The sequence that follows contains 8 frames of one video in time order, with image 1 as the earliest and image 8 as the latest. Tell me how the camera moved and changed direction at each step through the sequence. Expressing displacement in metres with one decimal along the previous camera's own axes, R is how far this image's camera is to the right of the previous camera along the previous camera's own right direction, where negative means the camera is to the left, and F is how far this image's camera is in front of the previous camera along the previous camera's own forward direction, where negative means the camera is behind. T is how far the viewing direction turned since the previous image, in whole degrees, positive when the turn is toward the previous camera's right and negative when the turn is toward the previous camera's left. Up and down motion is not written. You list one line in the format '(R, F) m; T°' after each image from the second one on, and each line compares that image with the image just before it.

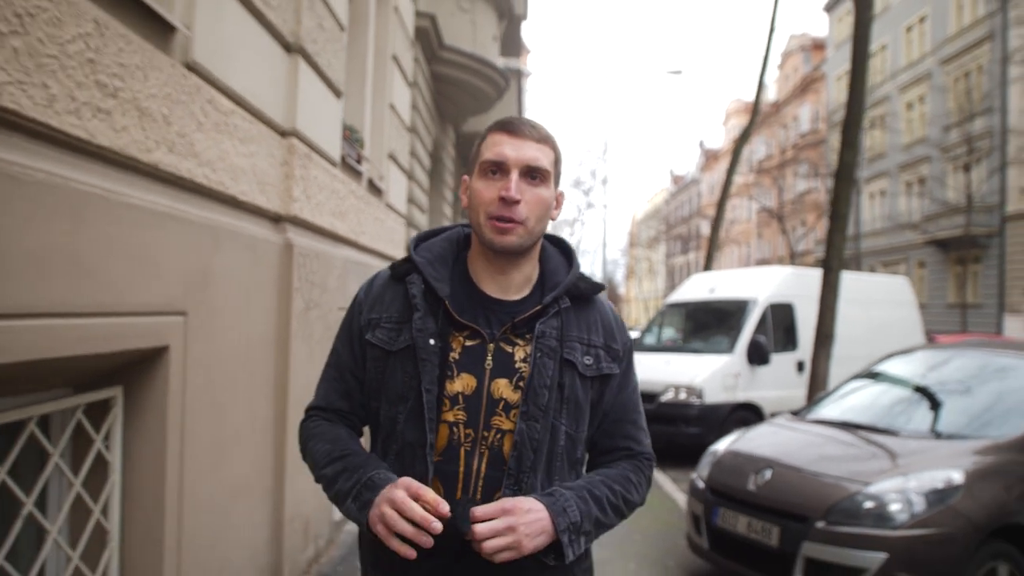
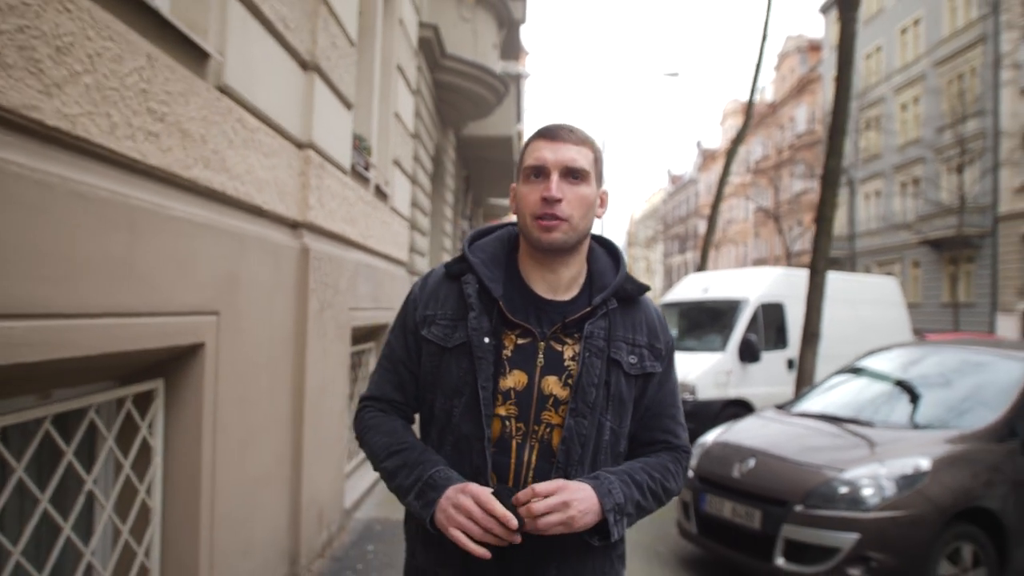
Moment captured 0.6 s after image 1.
(0.0, -0.3) m; 0°
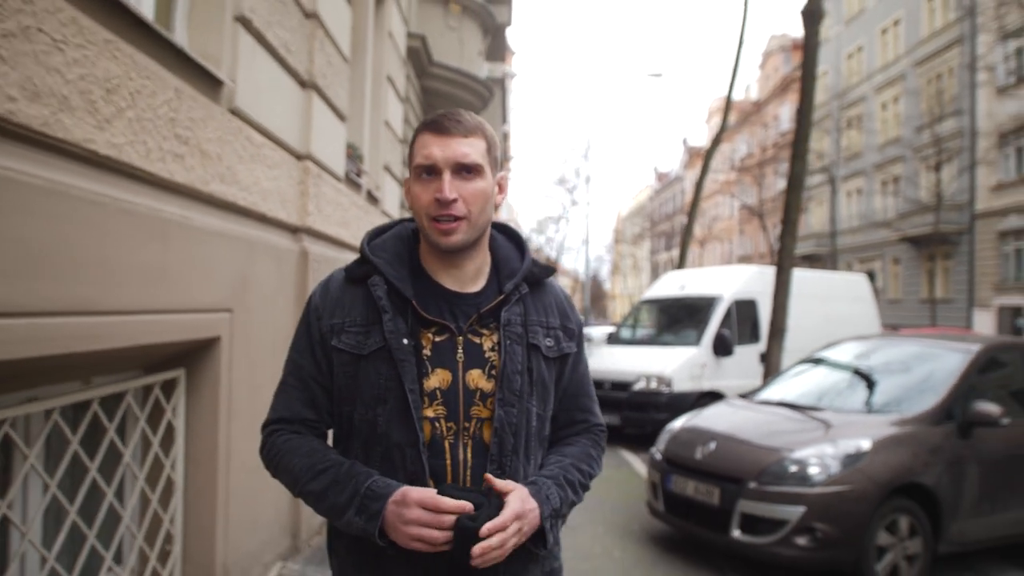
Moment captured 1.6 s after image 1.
(0.0, -0.4) m; +1°
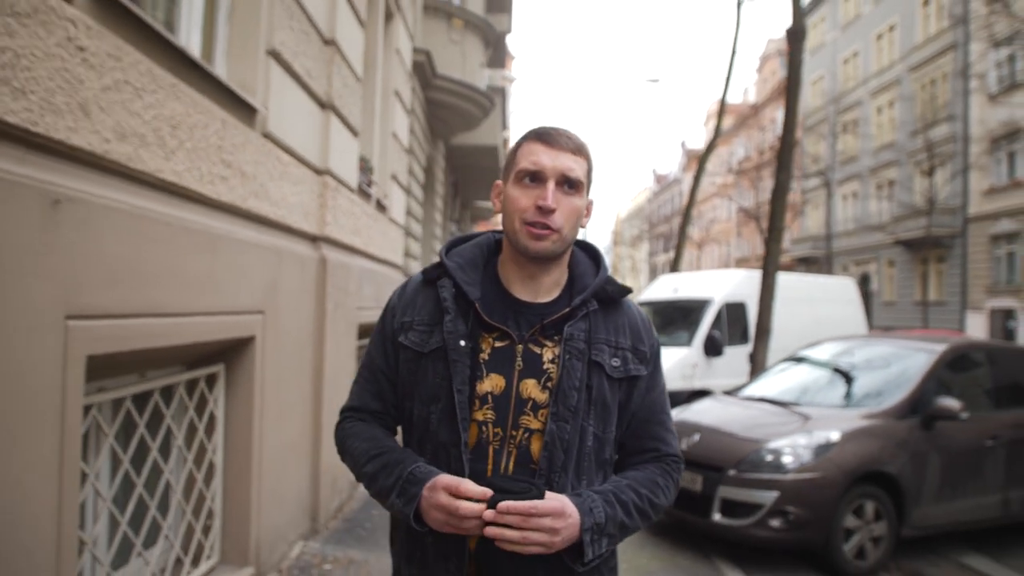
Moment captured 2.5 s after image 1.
(0.0, -0.4) m; 0°
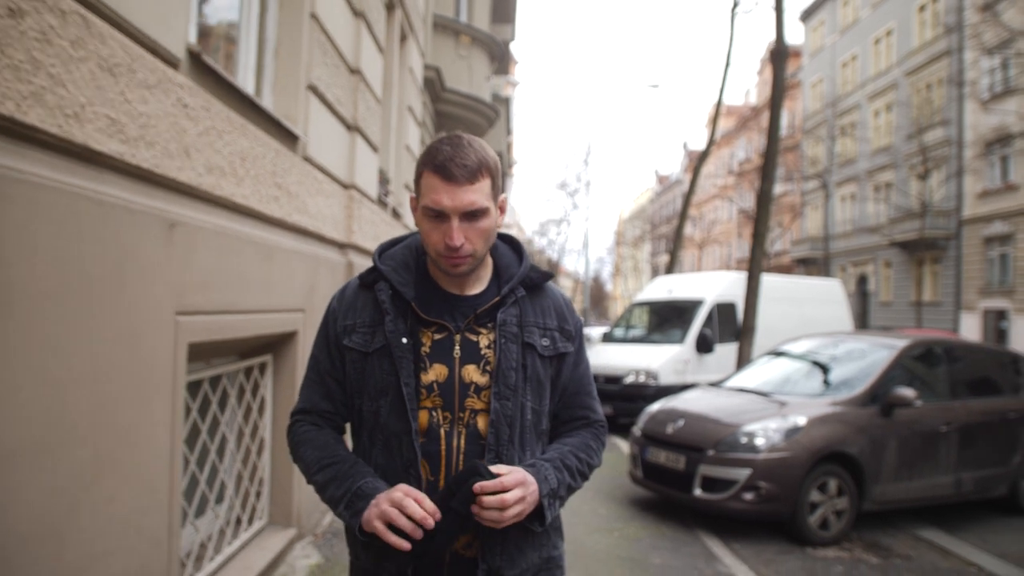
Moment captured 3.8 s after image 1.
(0.0, -0.6) m; 0°
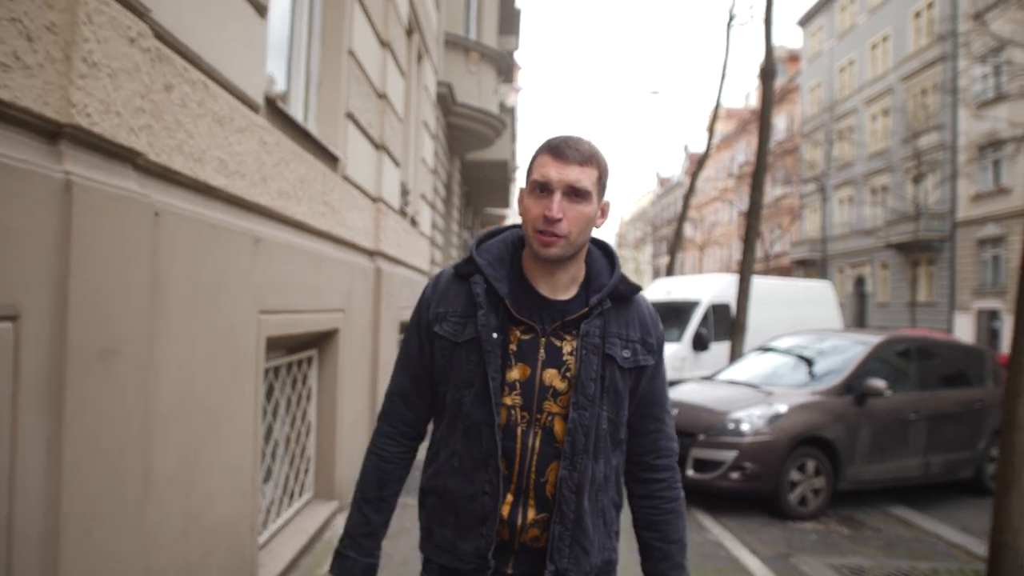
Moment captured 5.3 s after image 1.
(-0.1, -0.7) m; 0°
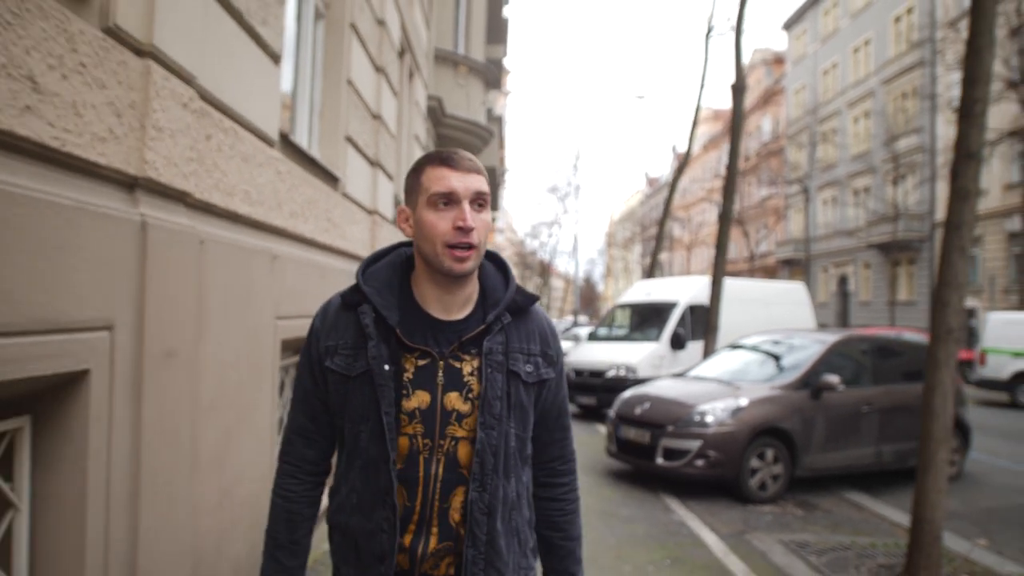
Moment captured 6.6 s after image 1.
(+0.1, -0.6) m; +1°
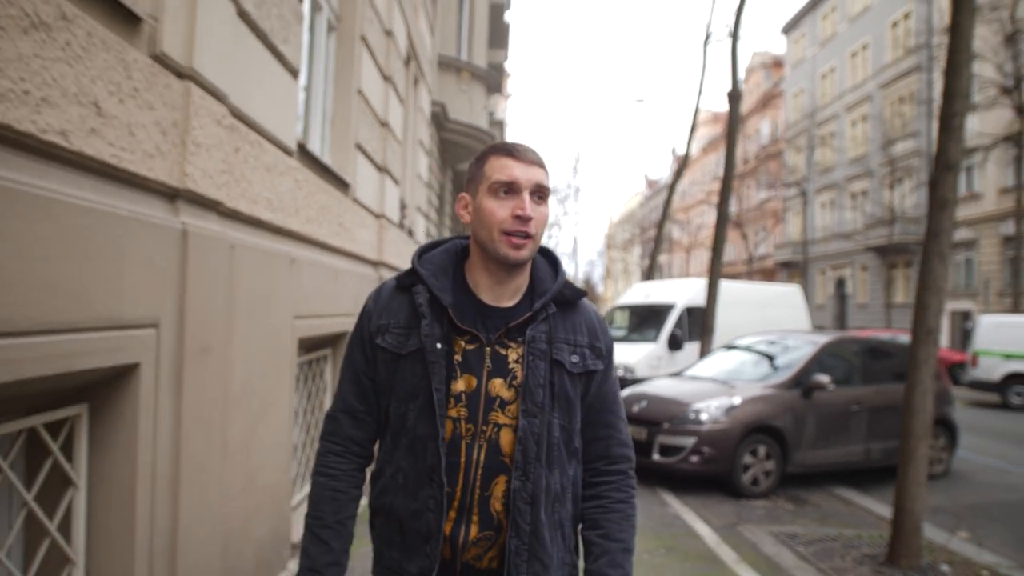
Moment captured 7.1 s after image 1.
(0.0, -0.3) m; 0°
